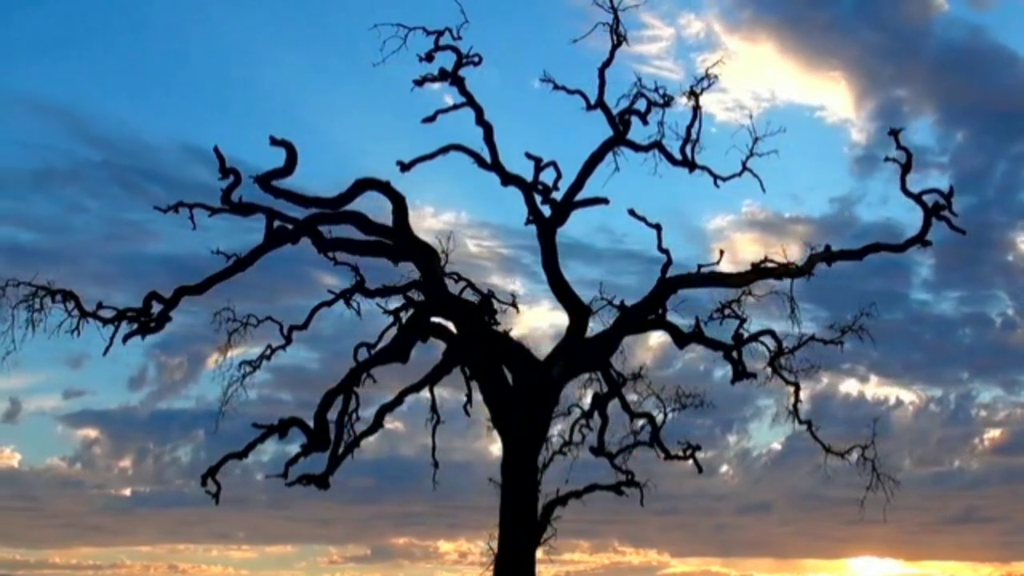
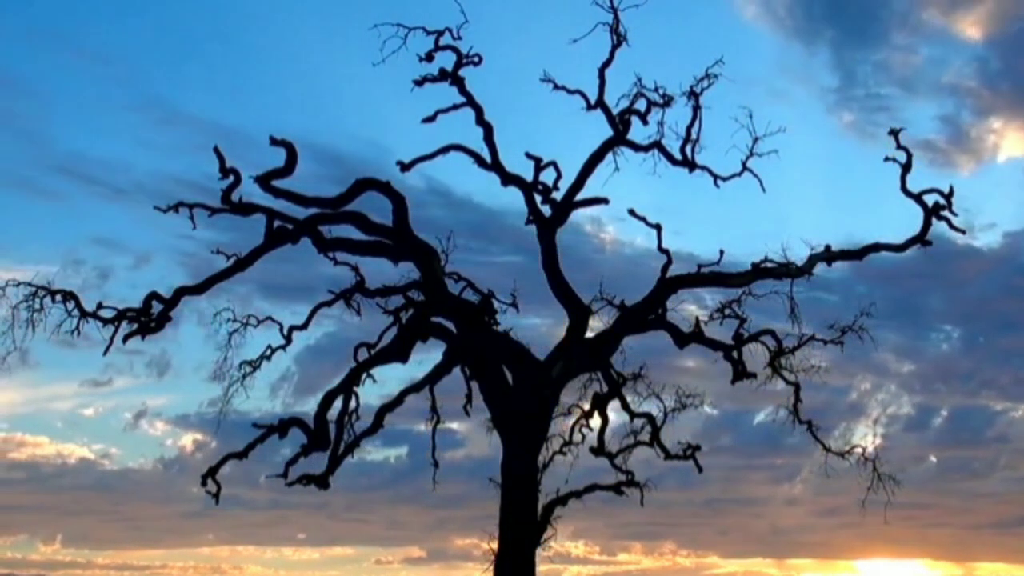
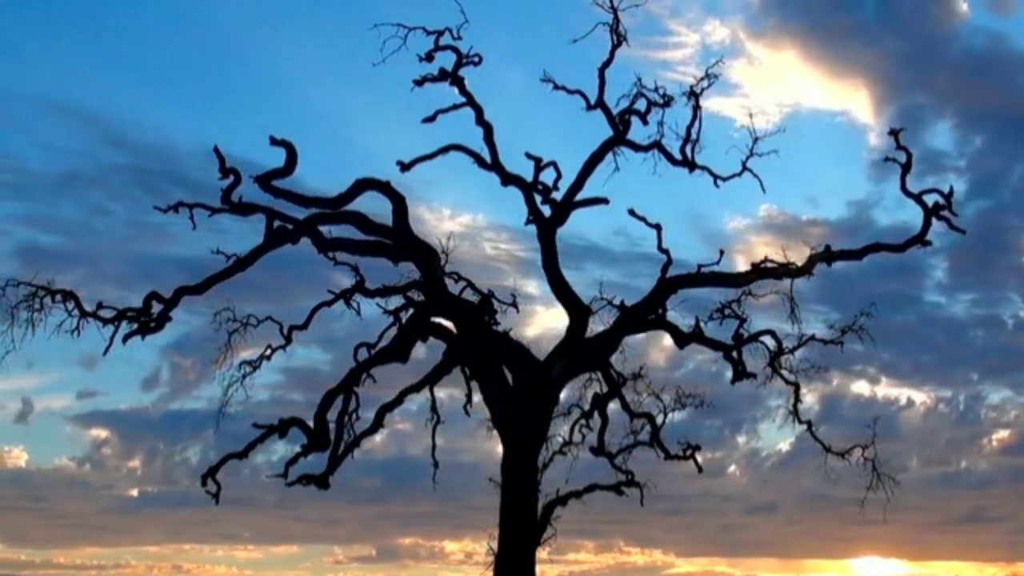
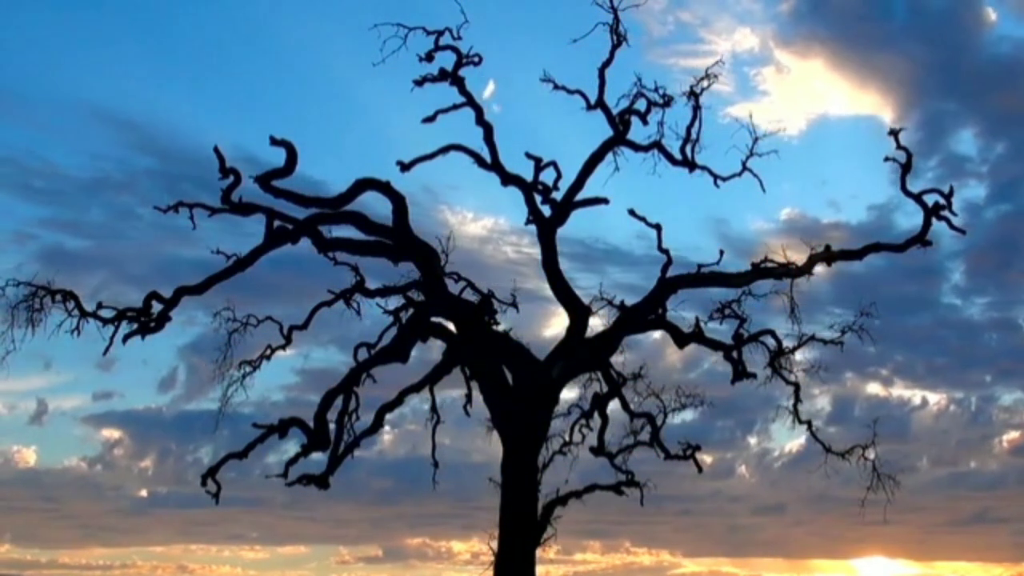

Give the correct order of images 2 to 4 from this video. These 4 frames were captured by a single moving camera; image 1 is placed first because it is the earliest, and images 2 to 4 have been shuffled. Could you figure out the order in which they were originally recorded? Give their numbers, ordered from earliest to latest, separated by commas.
3, 4, 2
